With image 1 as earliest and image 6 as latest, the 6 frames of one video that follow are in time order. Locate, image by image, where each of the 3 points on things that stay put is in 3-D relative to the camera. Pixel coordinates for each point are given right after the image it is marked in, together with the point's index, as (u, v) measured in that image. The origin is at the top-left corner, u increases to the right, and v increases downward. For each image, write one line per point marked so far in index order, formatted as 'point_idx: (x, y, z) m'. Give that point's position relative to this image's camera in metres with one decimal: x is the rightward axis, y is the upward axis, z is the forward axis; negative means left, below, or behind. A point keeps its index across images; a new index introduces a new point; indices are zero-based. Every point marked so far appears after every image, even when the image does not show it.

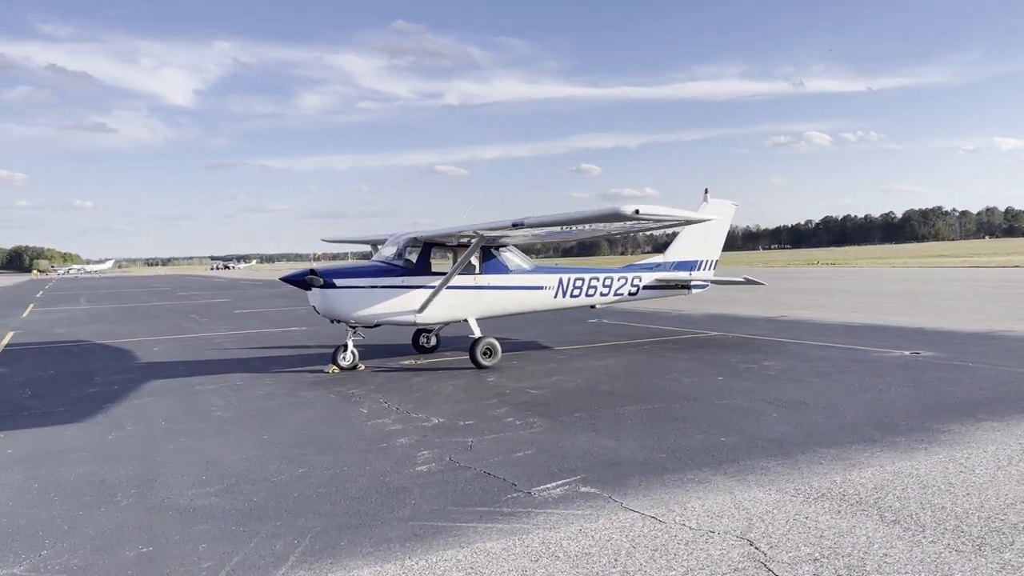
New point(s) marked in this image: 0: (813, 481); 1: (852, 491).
0: (+1.4, -0.9, +4.3) m
1: (+1.5, -0.9, +4.1) m
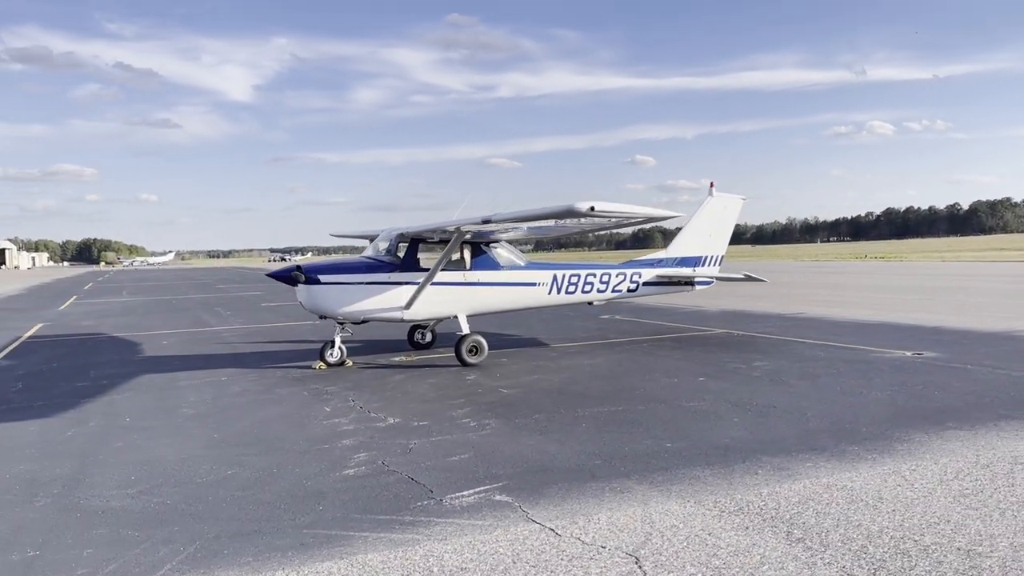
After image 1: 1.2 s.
0: (+1.0, -0.9, +4.1) m
1: (+1.1, -1.0, +3.9) m
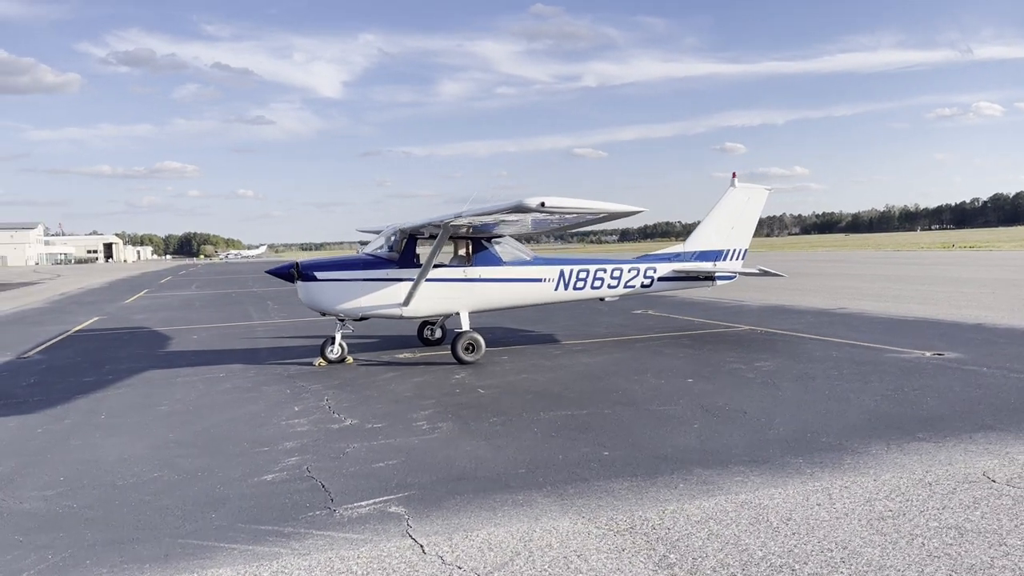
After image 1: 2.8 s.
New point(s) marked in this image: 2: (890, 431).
0: (+0.5, -1.0, +3.8) m
1: (+0.6, -1.0, +3.6) m
2: (+2.2, -0.8, +5.1) m
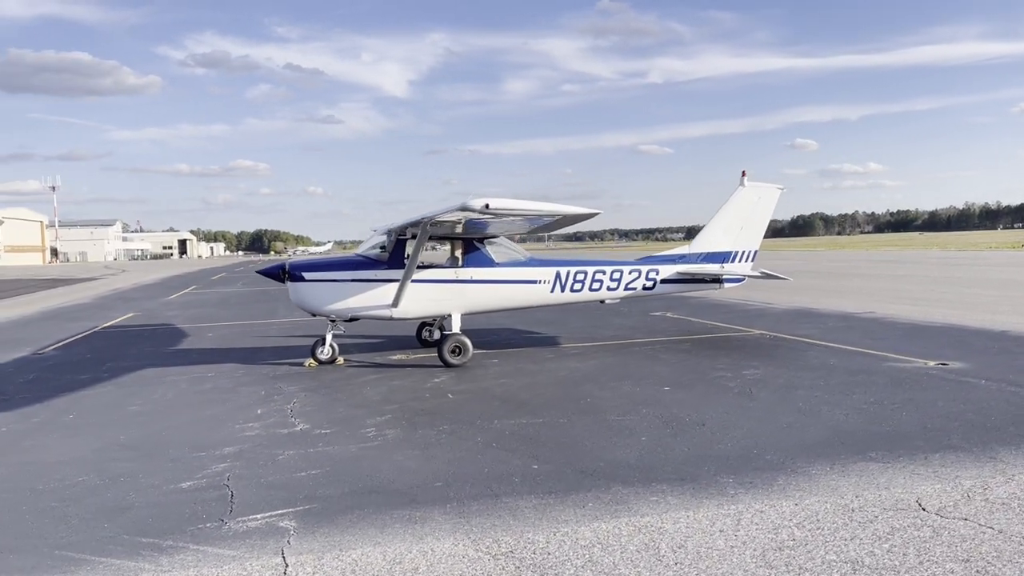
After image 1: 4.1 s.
0: (+0.1, -1.0, +3.6) m
1: (+0.1, -1.0, +3.4) m
2: (+1.8, -0.9, +4.7) m
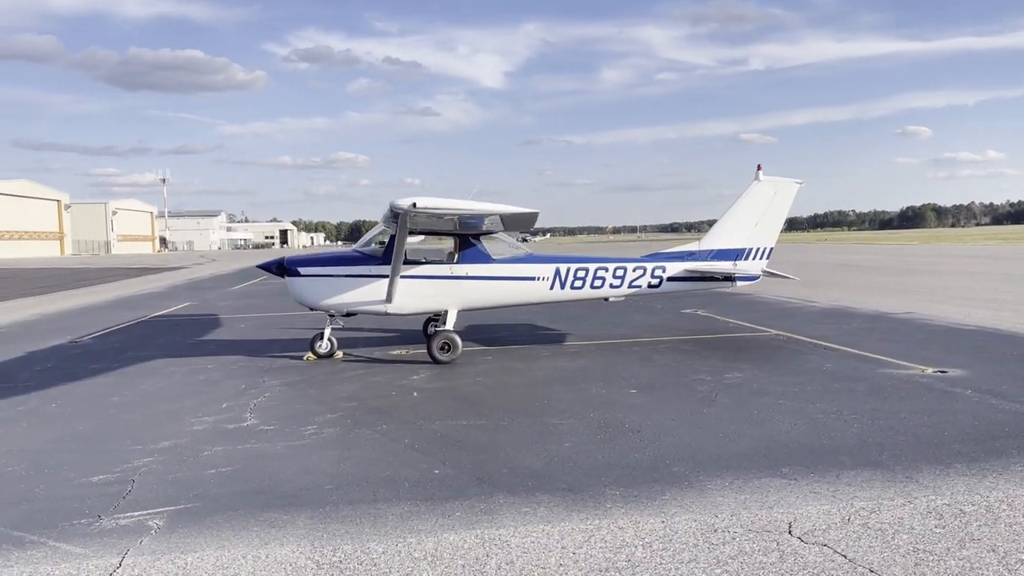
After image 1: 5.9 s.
0: (-0.5, -1.0, +3.5) m
1: (-0.5, -1.0, +3.3) m
2: (+1.3, -0.9, +4.5) m
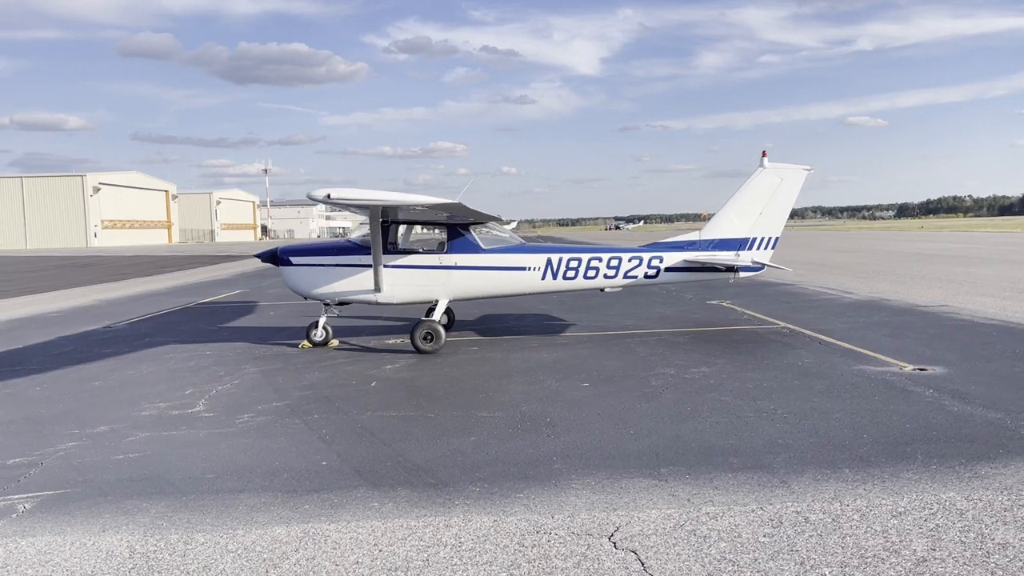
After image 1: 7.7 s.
0: (-1.2, -1.0, +3.6) m
1: (-1.2, -1.0, +3.4) m
2: (+0.7, -0.8, +4.3) m
